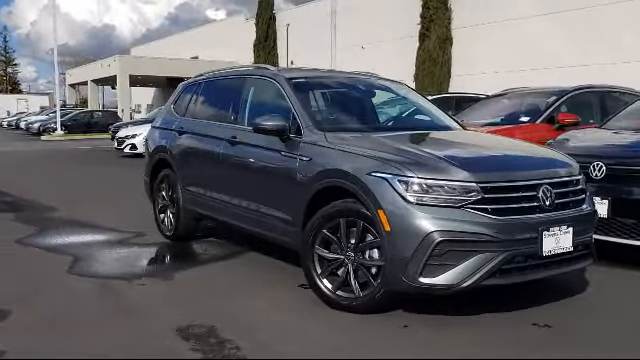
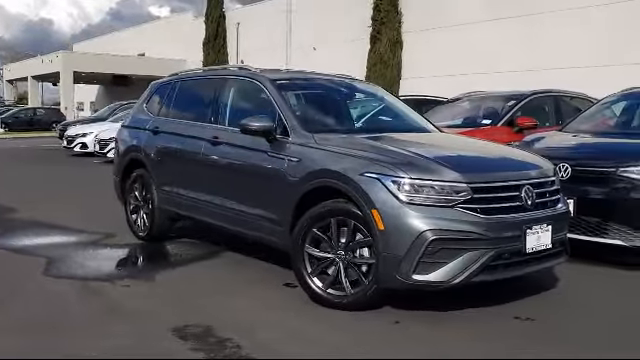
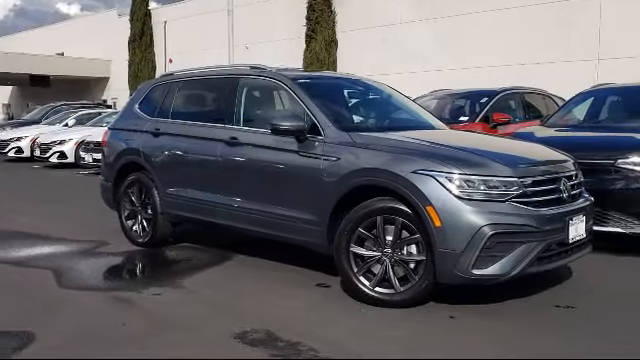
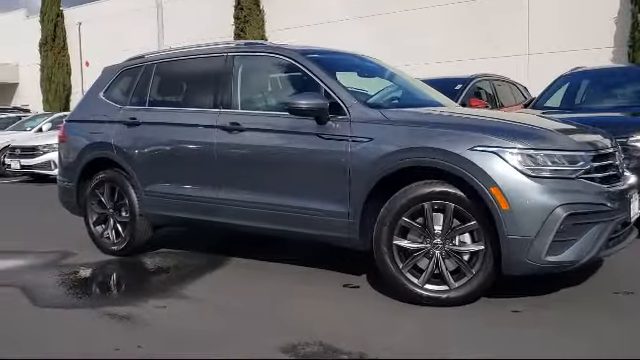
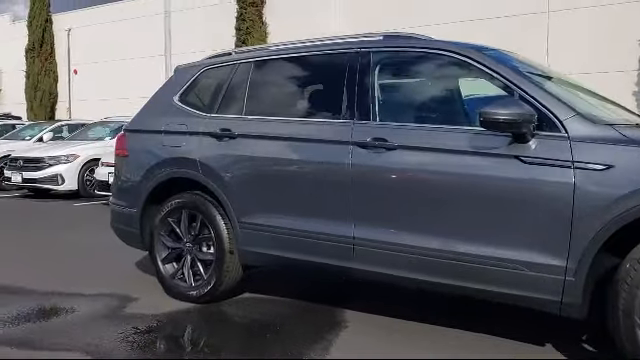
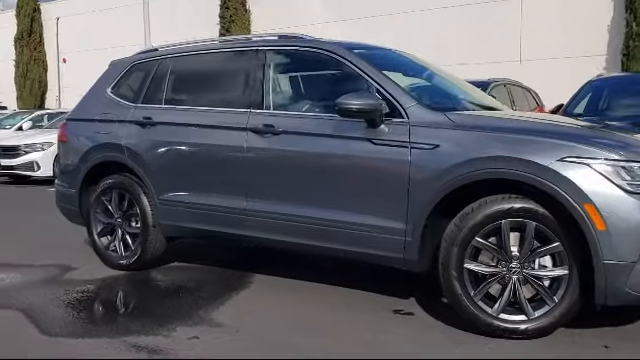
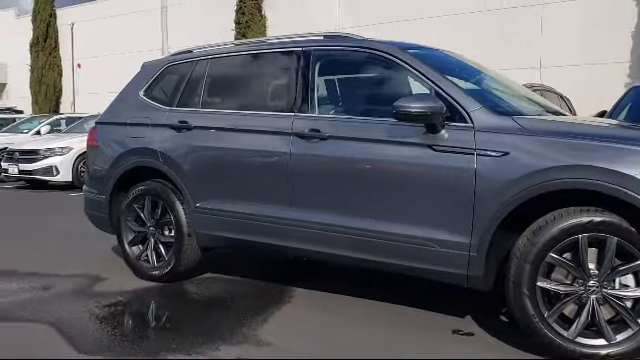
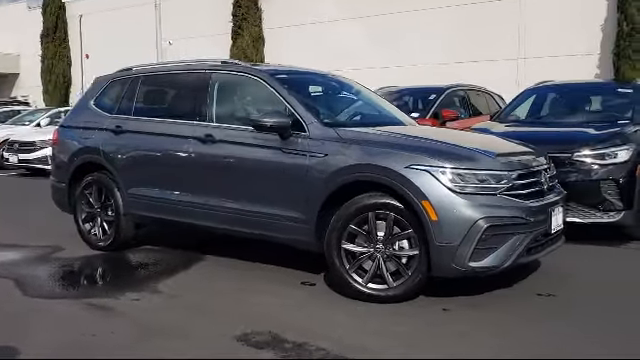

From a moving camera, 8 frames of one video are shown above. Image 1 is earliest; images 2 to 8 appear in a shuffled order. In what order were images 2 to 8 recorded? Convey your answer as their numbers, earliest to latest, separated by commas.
2, 3, 8, 4, 6, 7, 5
